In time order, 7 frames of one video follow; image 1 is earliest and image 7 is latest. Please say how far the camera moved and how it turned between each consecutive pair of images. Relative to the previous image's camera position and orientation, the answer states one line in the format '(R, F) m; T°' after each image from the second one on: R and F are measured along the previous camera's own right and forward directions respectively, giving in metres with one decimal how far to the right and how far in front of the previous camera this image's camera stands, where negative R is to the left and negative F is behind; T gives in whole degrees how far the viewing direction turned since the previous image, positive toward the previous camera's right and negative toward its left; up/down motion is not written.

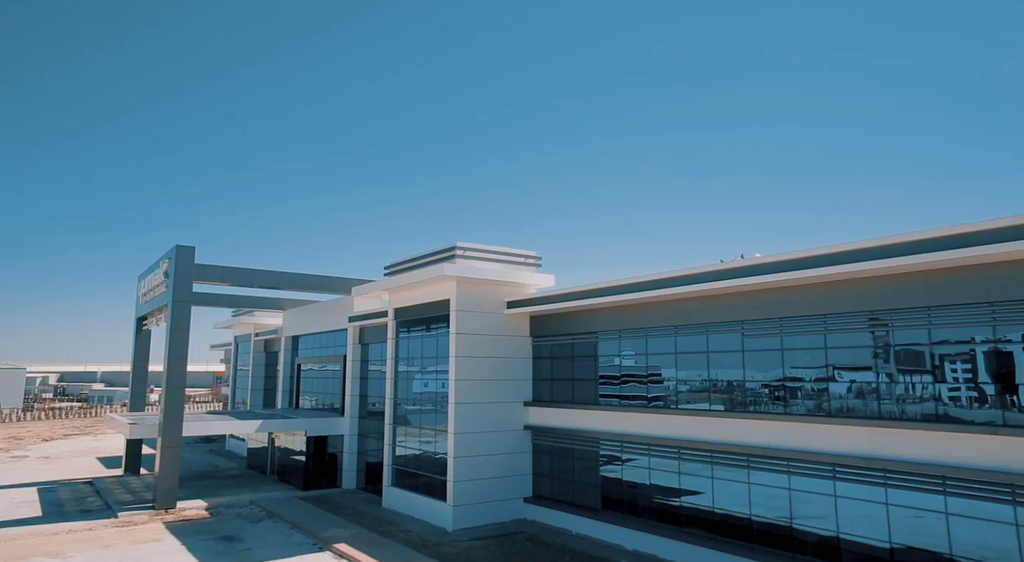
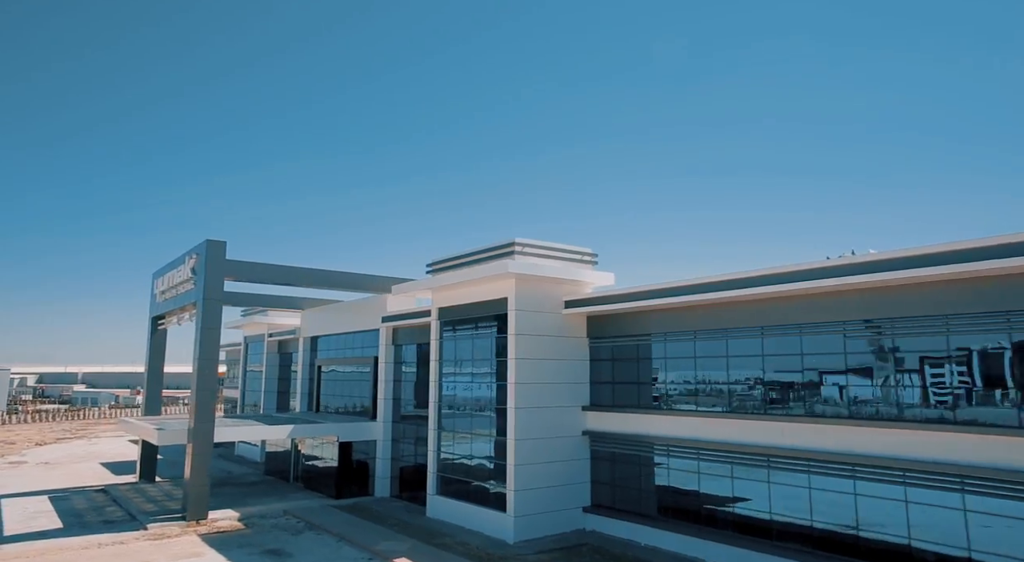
(-2.4, +1.2) m; +2°
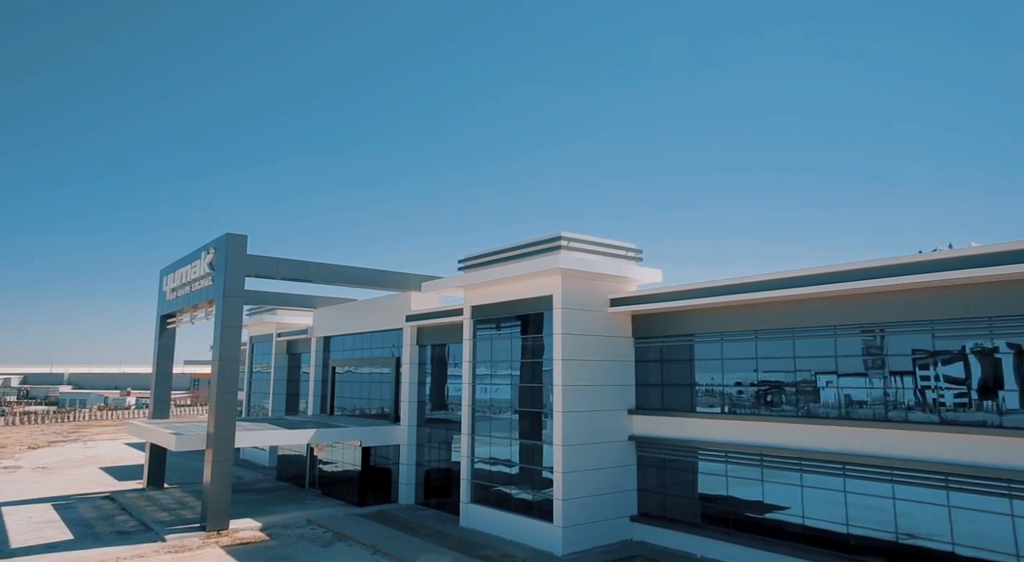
(-1.7, +1.2) m; +1°
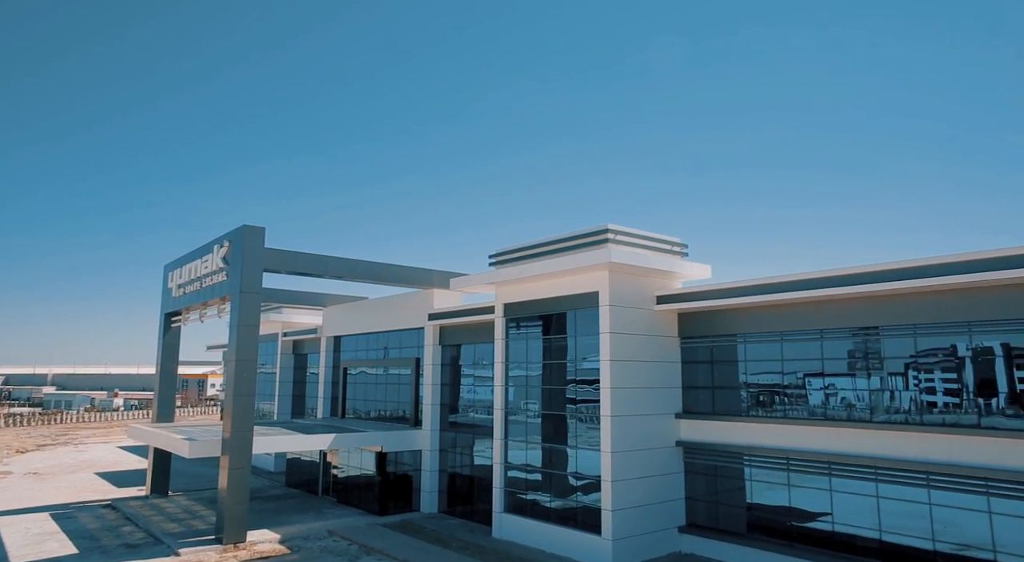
(-1.5, +1.3) m; +1°
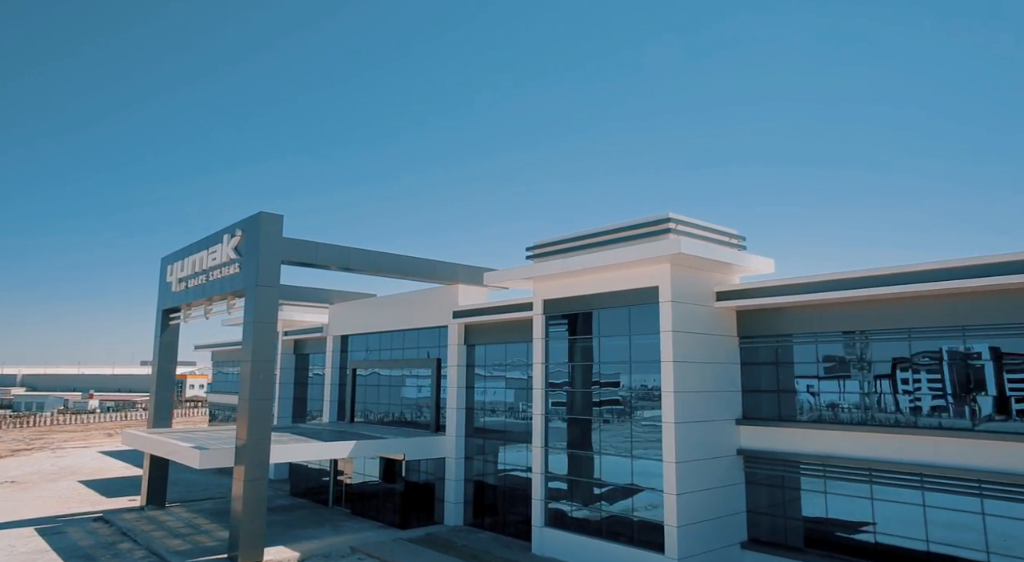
(-1.9, +1.7) m; +2°
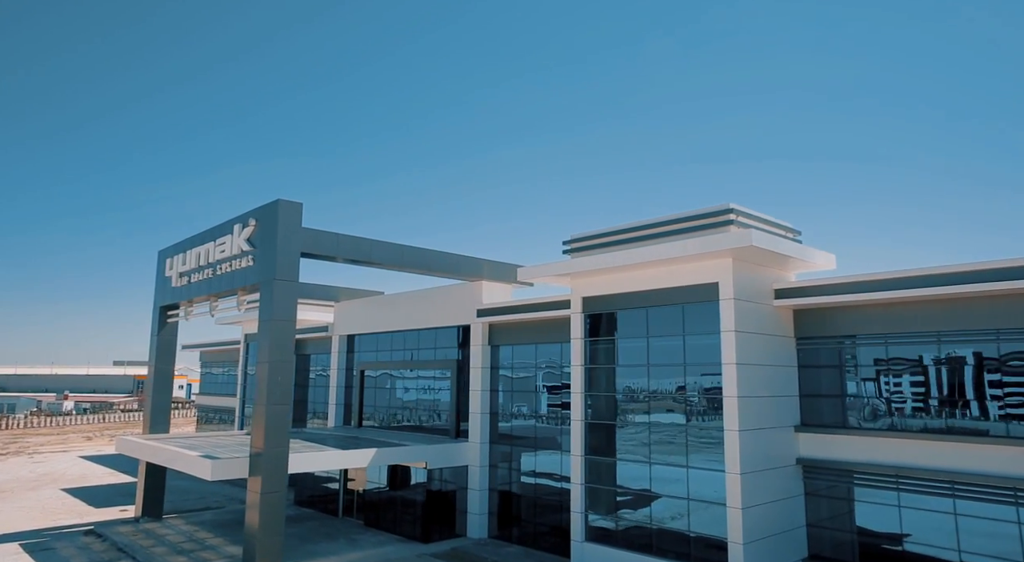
(-1.6, +1.4) m; +2°
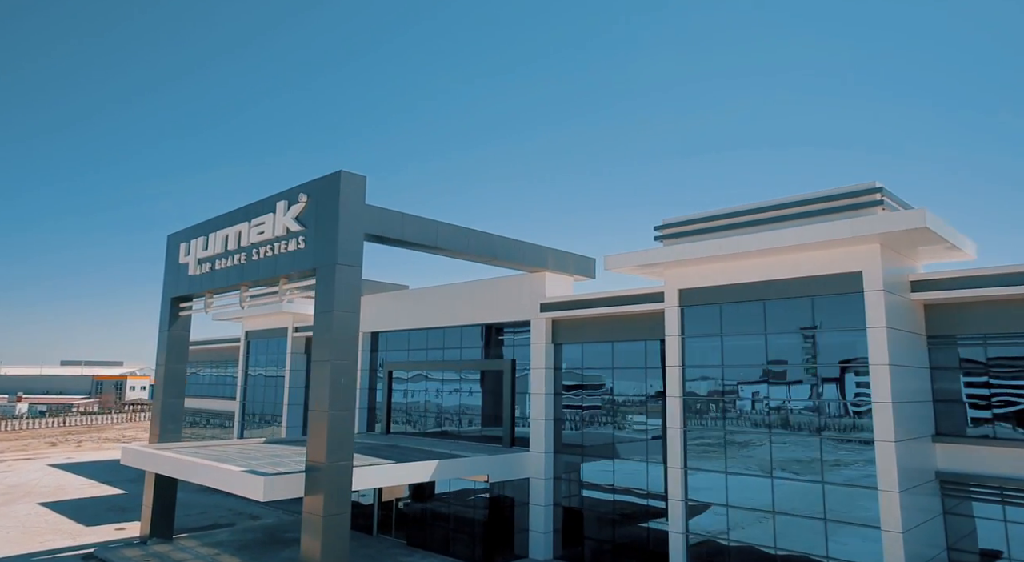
(-3.1, +2.4) m; +3°
